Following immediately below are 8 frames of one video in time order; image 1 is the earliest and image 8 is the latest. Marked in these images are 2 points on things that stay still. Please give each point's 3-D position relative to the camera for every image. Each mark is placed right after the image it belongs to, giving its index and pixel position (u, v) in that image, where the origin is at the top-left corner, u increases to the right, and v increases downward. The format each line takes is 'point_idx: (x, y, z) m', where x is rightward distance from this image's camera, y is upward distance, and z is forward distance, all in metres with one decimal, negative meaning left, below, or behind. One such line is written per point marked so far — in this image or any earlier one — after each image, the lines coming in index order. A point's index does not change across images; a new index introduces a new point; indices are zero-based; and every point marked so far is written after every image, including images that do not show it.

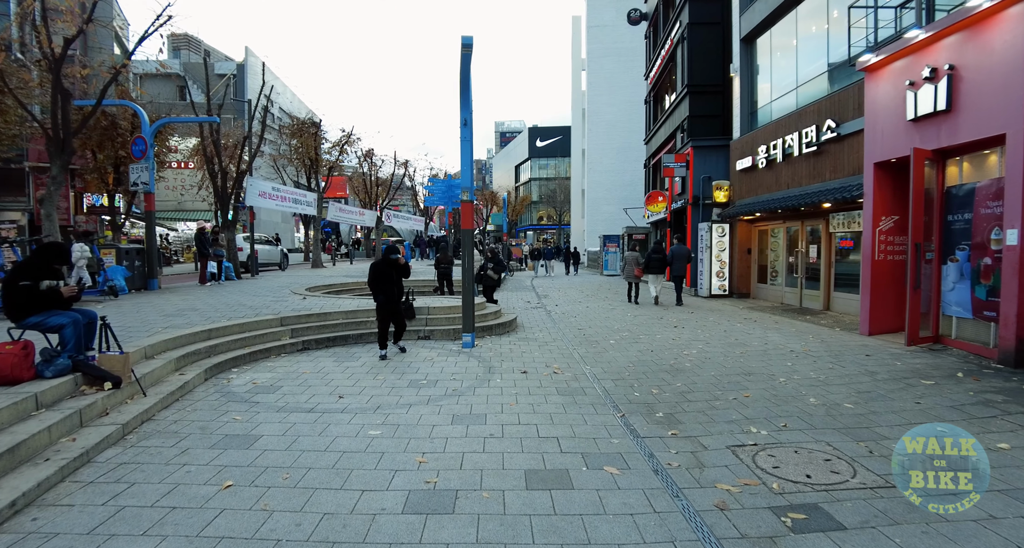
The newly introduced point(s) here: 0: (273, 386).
0: (-2.9, -1.4, +6.1) m
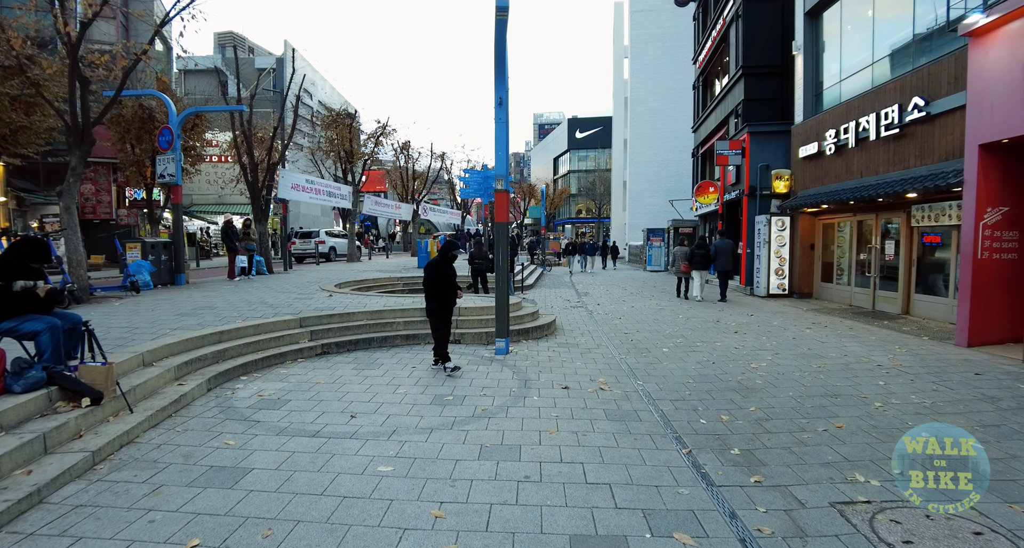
0: (-2.5, -1.4, +5.4) m
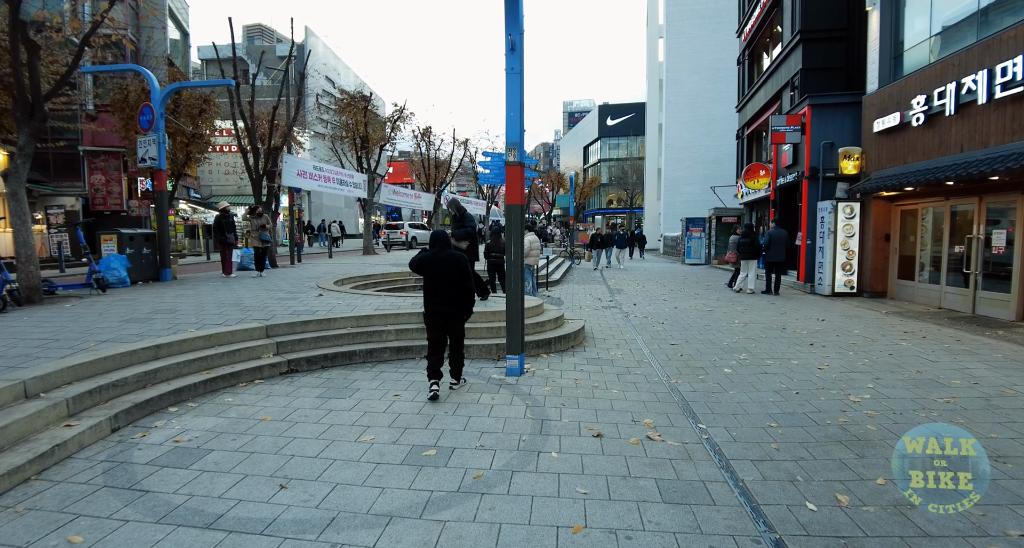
0: (-2.4, -1.4, +3.9) m
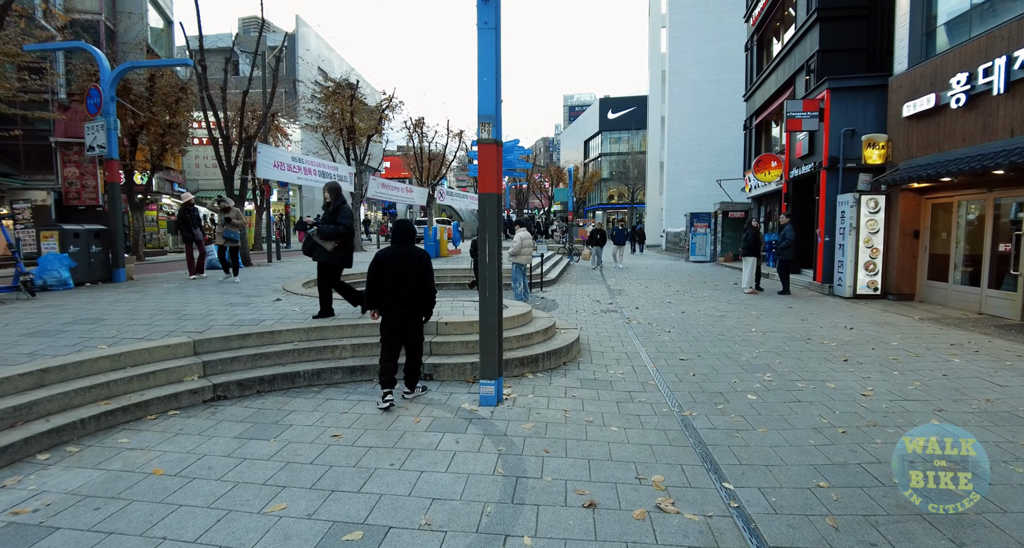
0: (-2.7, -1.4, +2.8) m
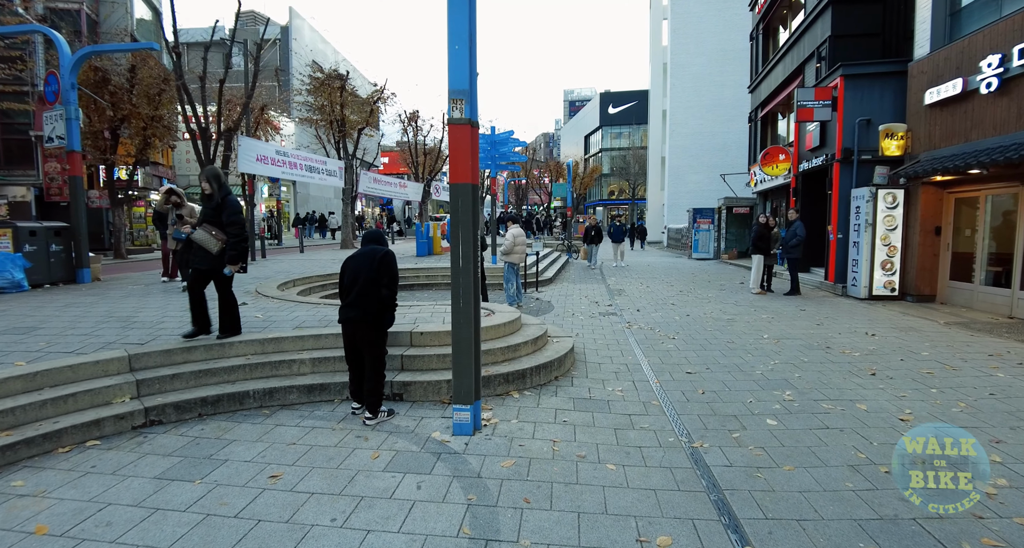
0: (-2.8, -1.5, +2.2) m
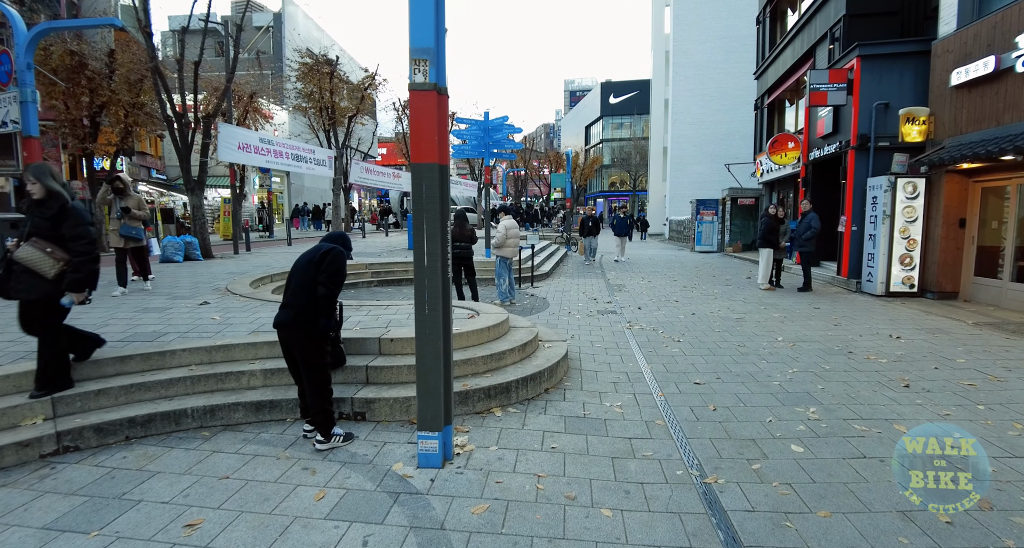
0: (-3.0, -1.5, +1.5) m
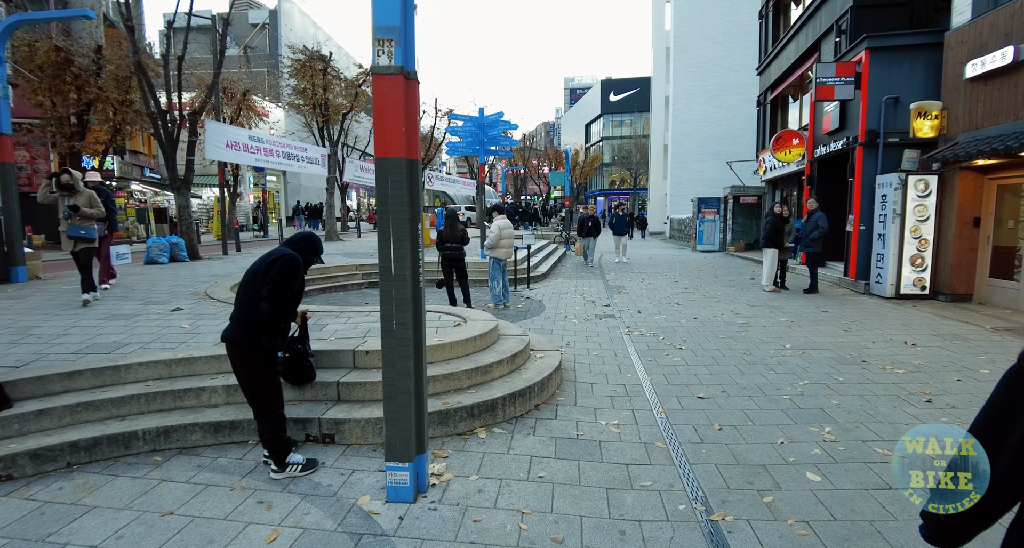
0: (-3.1, -1.6, +1.2) m
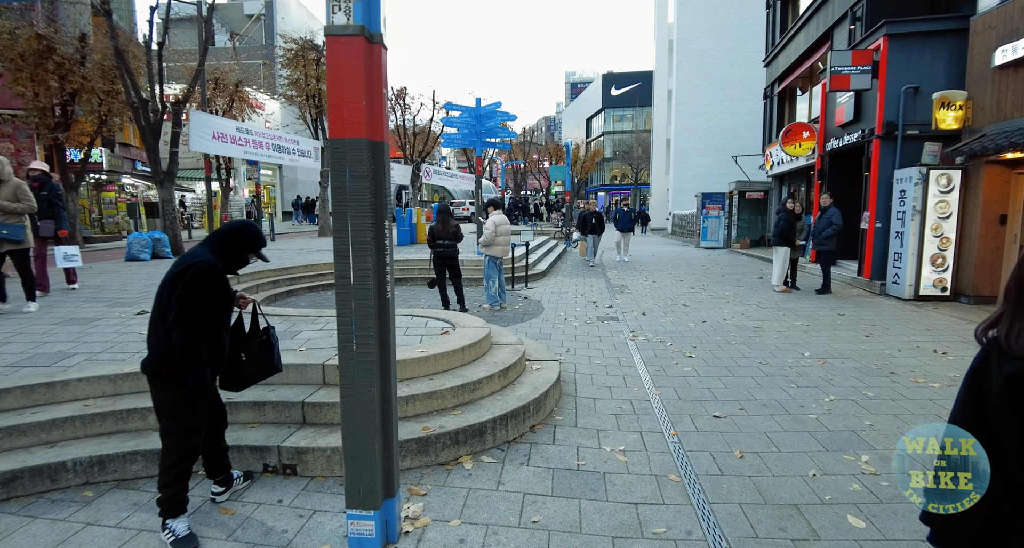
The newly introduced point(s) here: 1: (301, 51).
0: (-3.2, -1.6, +0.7) m
1: (-7.5, +7.9, +17.8) m
